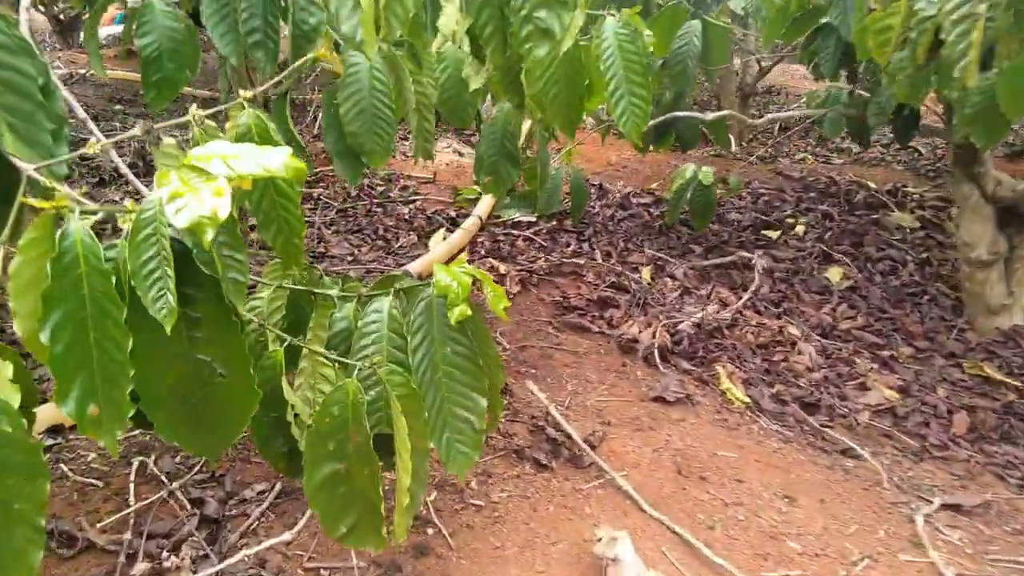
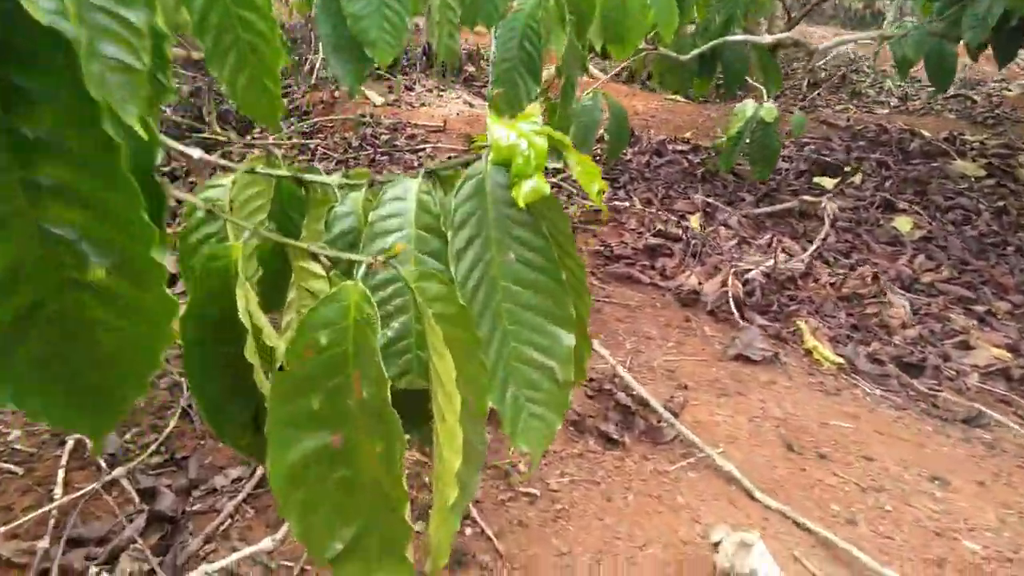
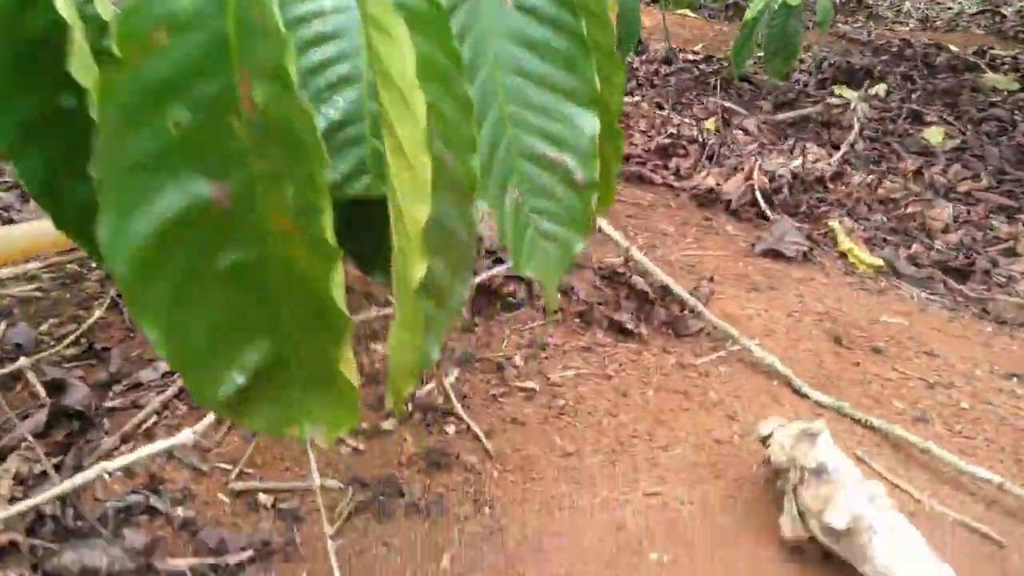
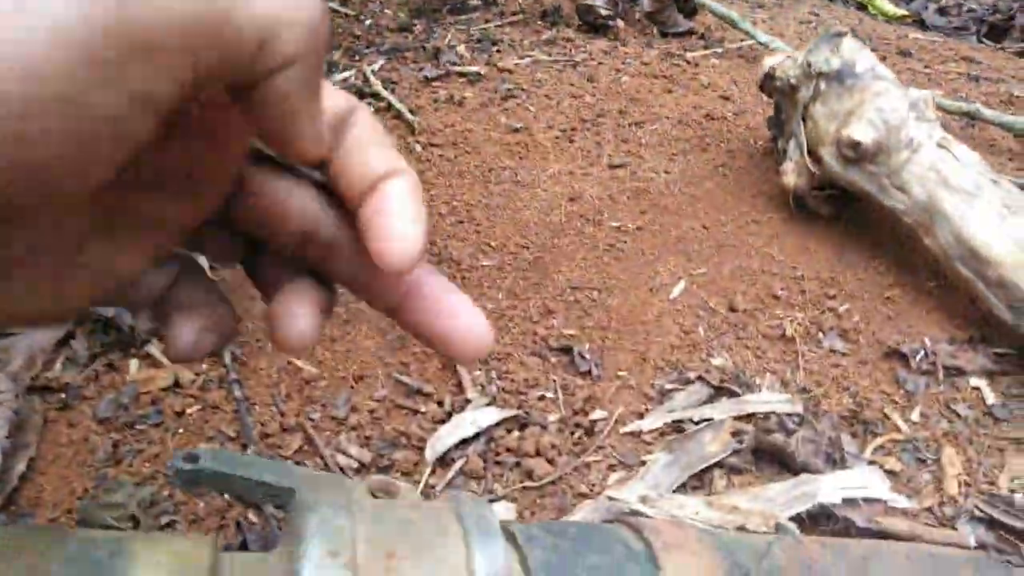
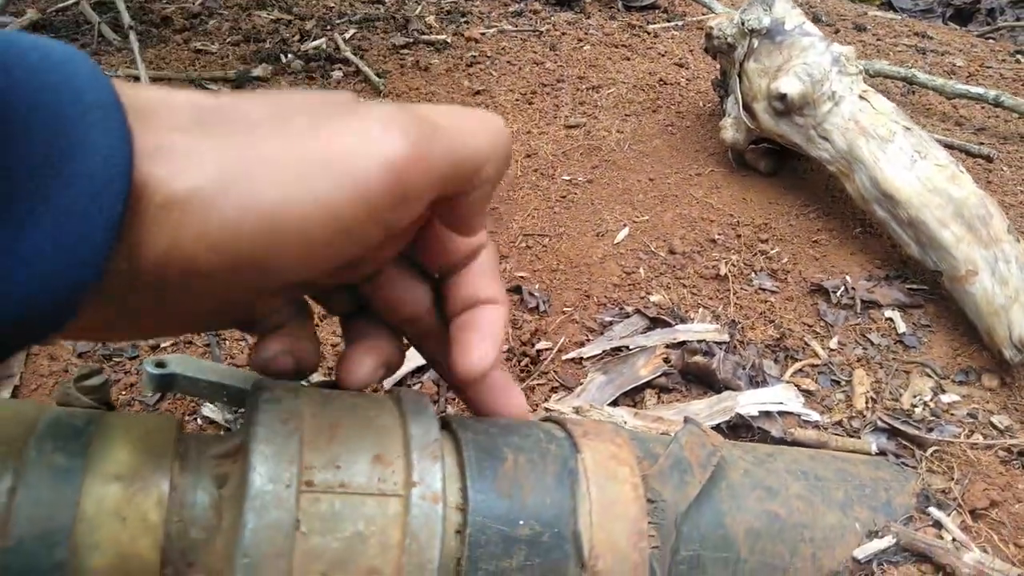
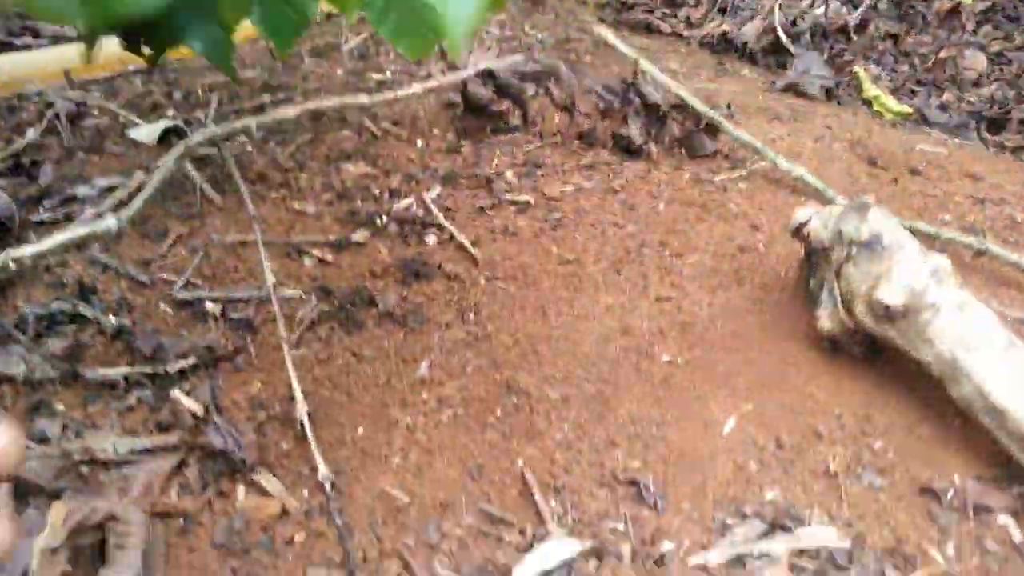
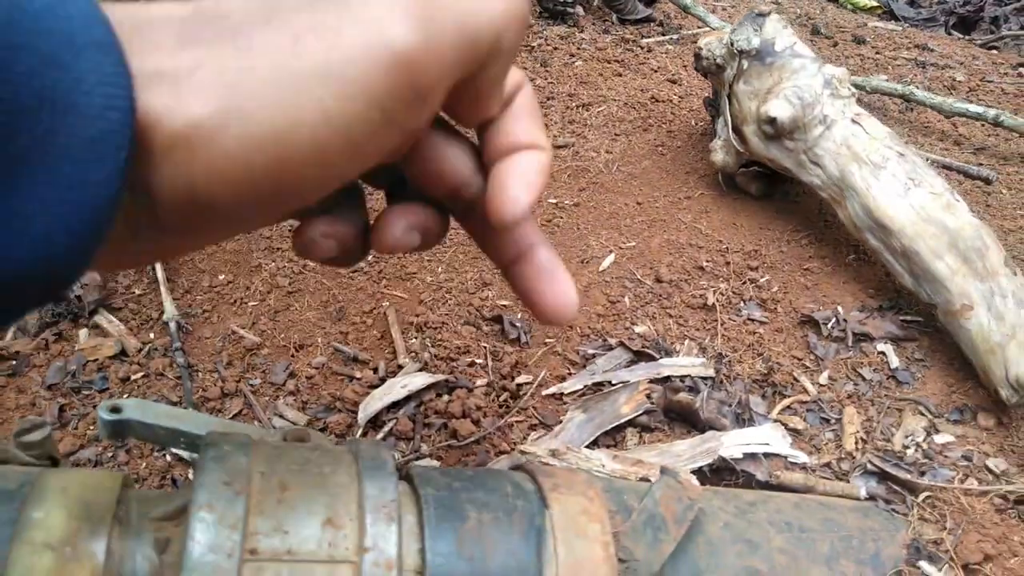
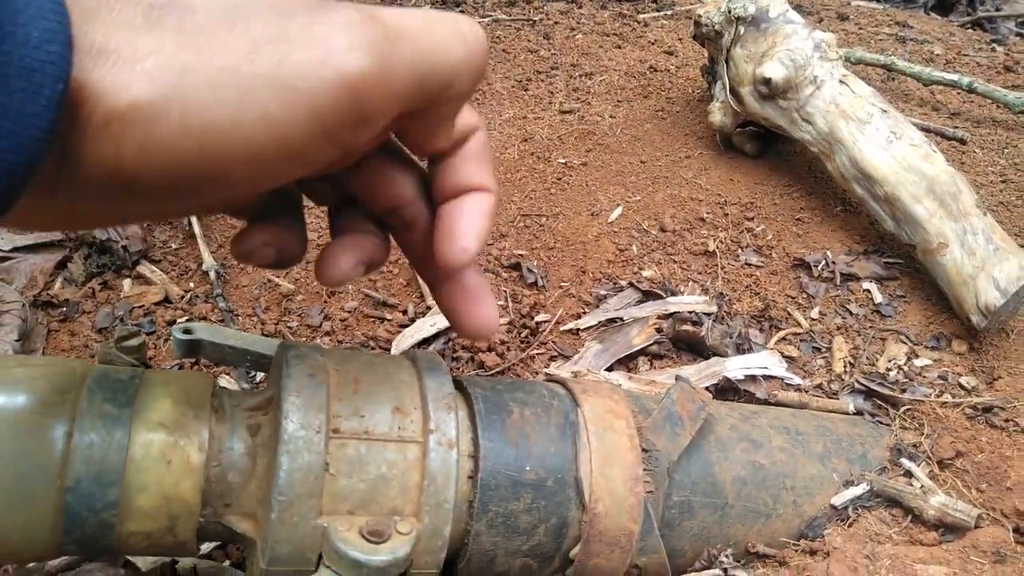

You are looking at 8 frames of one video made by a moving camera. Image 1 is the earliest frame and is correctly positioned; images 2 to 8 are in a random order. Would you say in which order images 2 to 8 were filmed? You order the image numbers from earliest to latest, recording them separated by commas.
2, 3, 6, 4, 7, 5, 8
